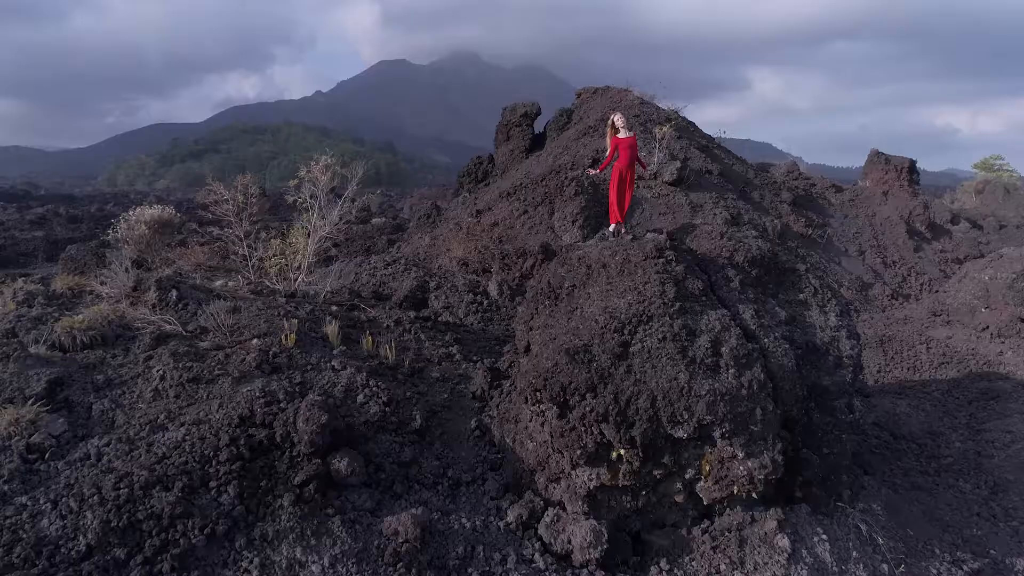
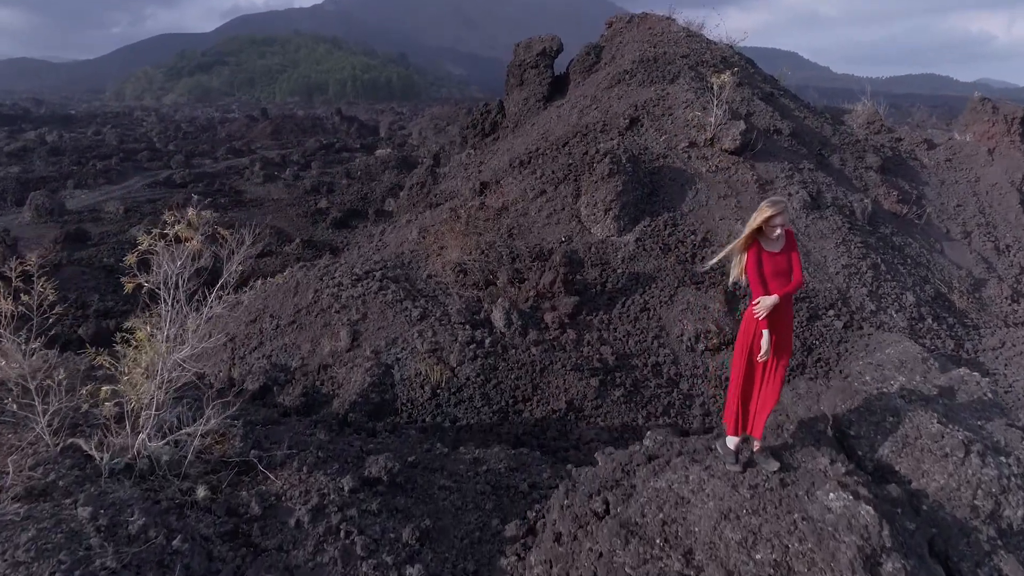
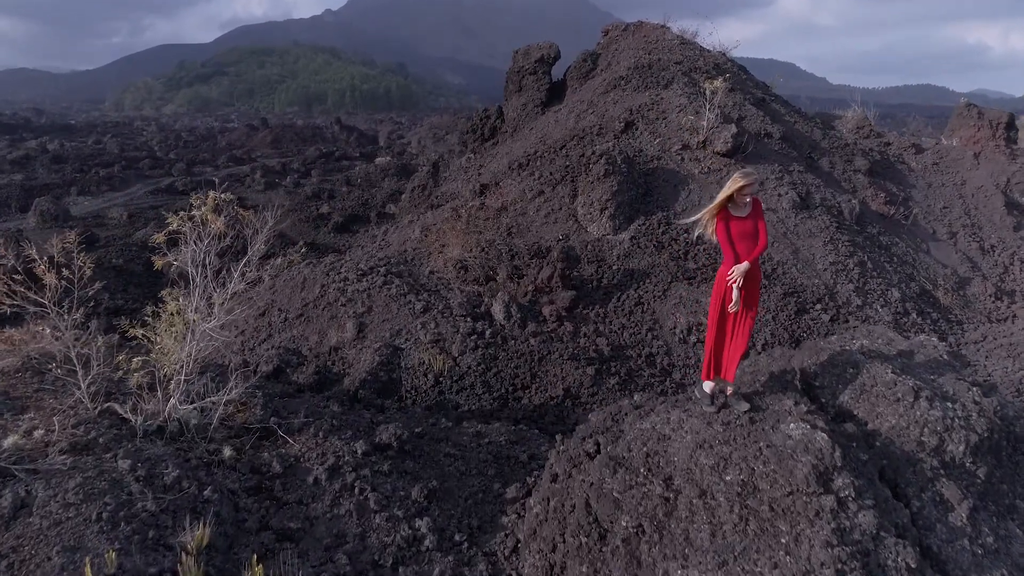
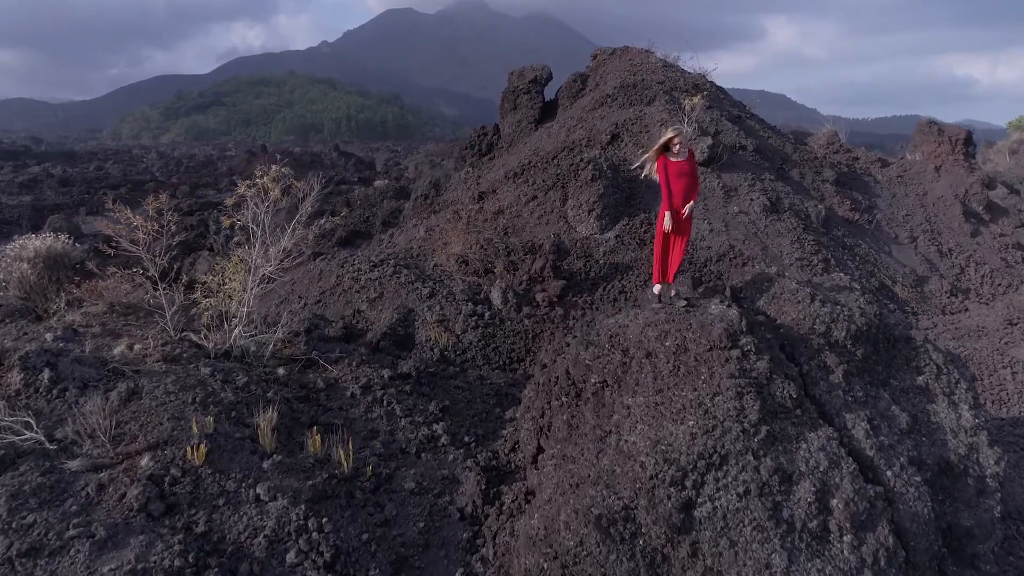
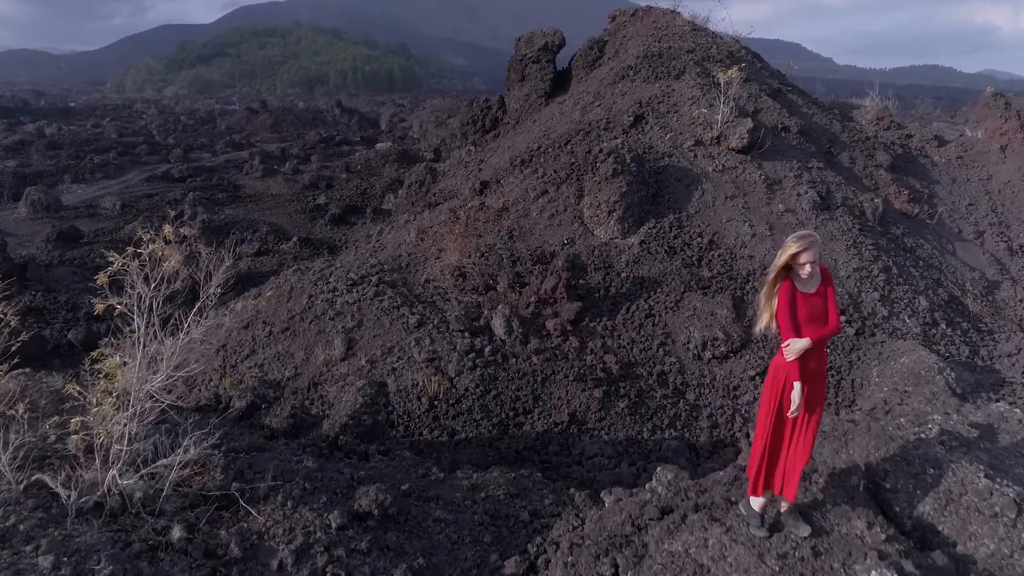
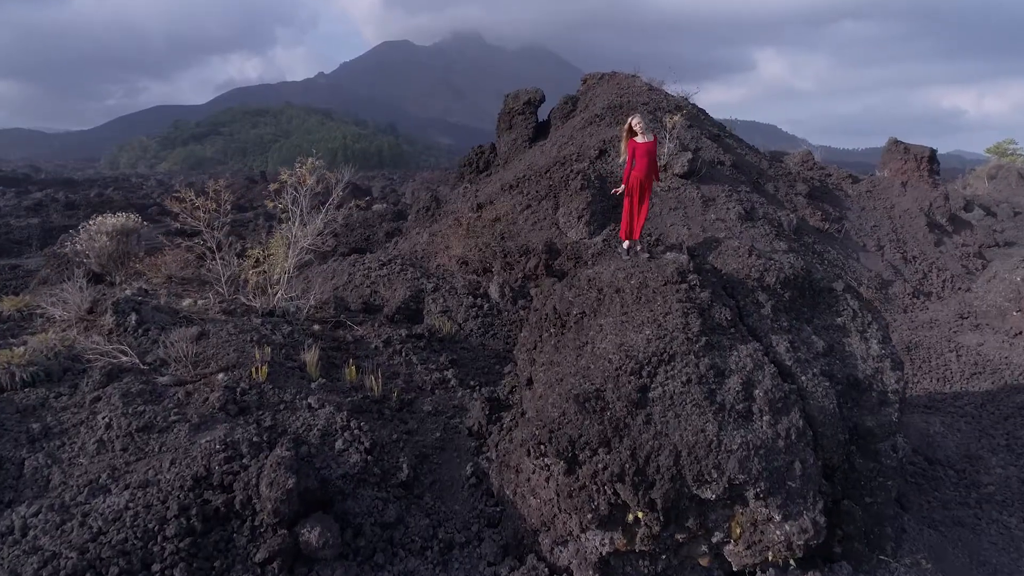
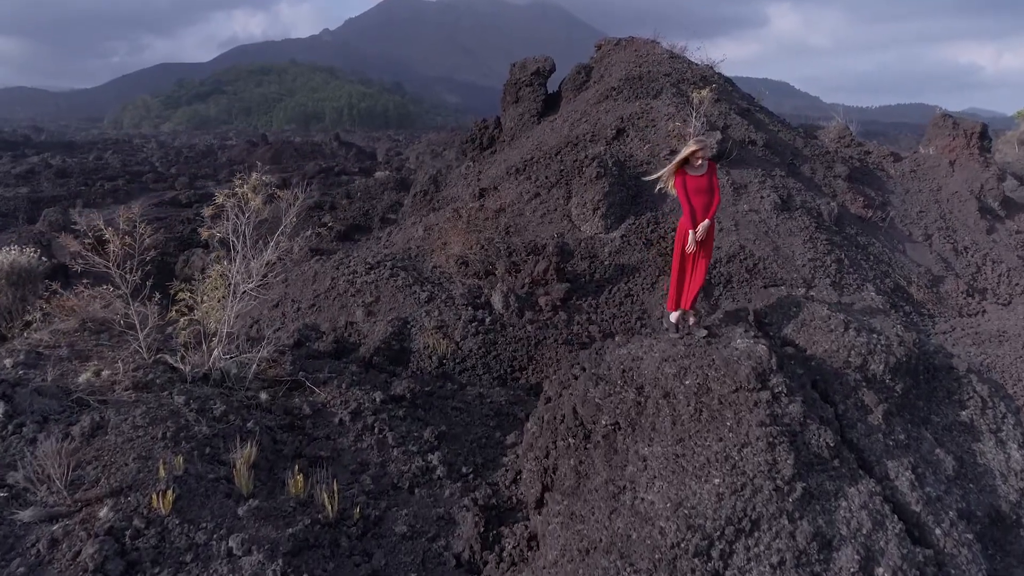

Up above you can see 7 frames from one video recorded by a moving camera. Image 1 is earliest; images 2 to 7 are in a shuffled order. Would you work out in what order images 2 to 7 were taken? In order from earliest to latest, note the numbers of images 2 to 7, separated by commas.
6, 4, 7, 3, 2, 5
